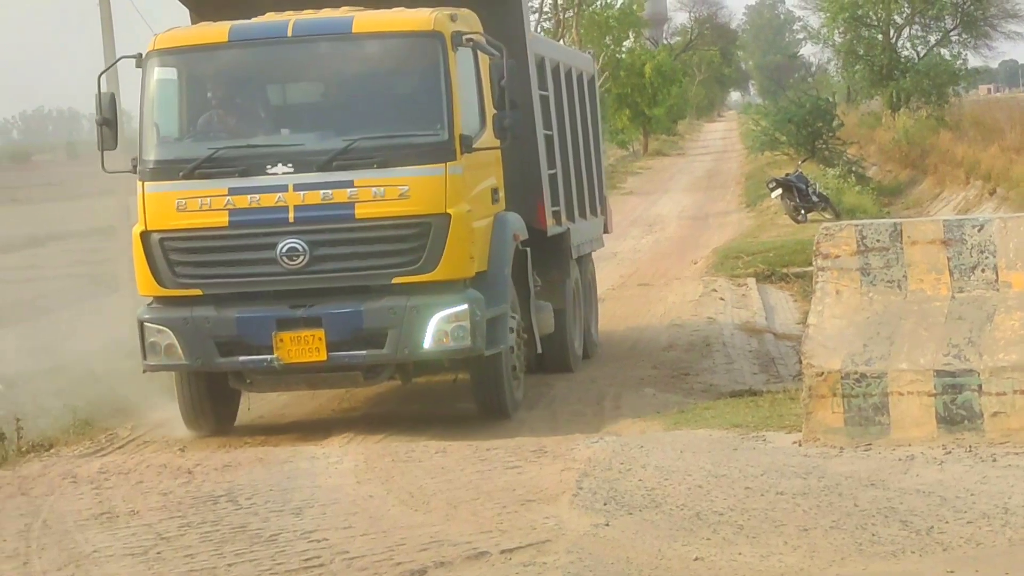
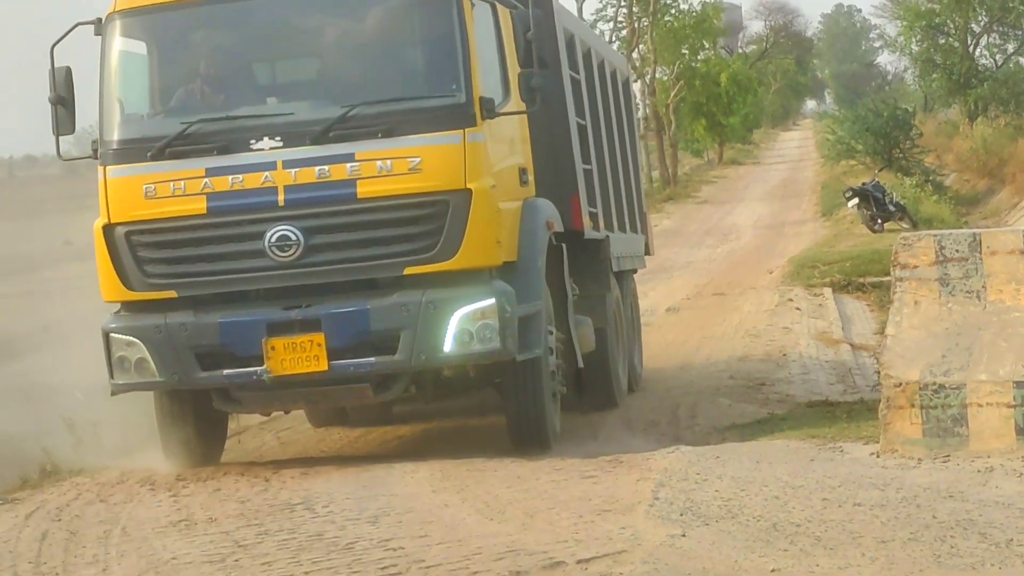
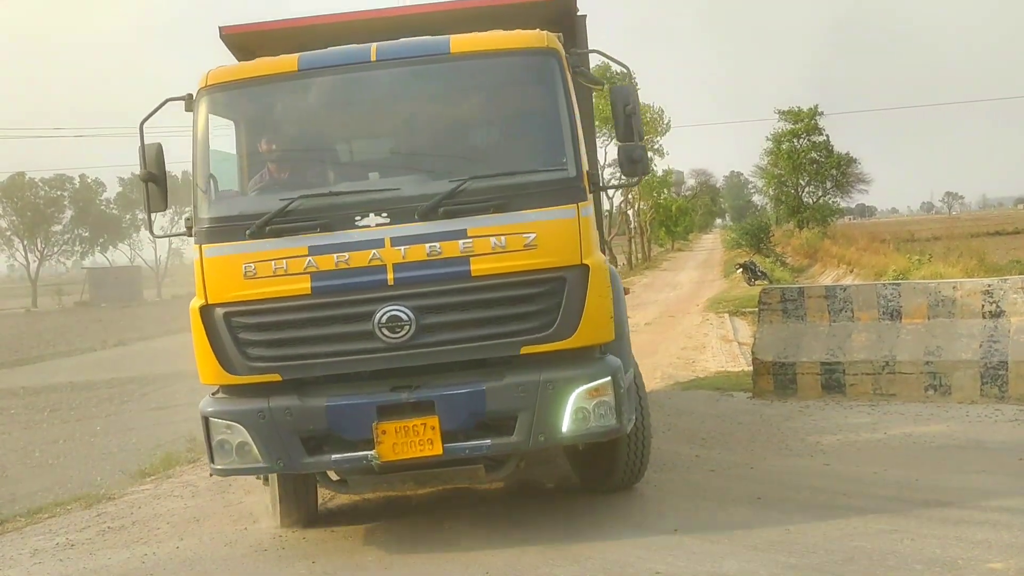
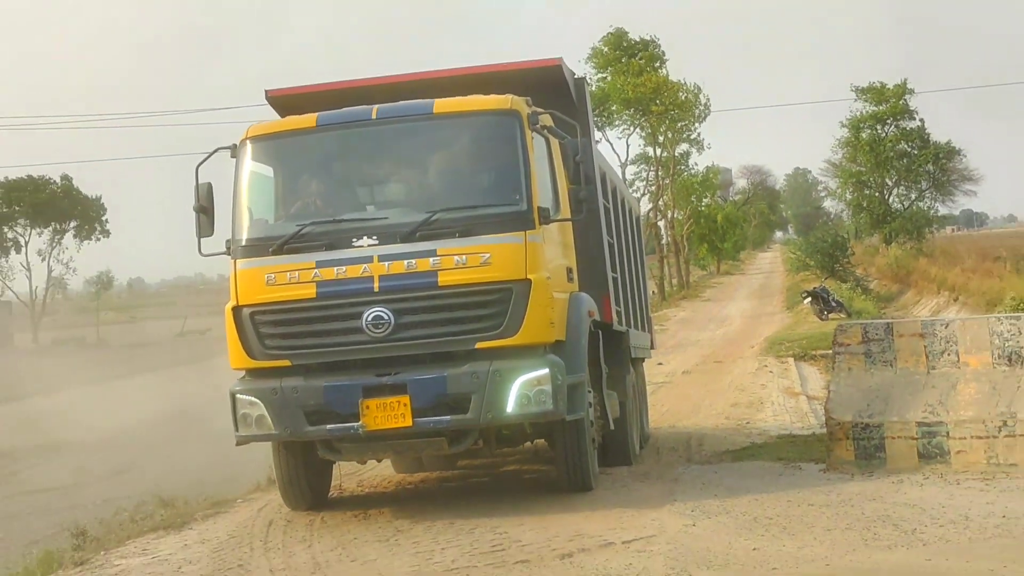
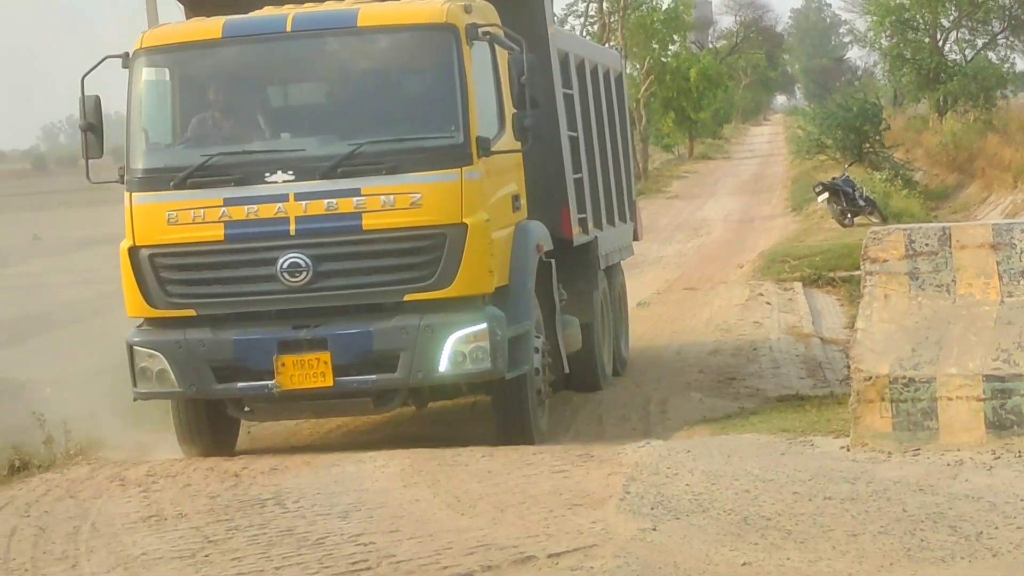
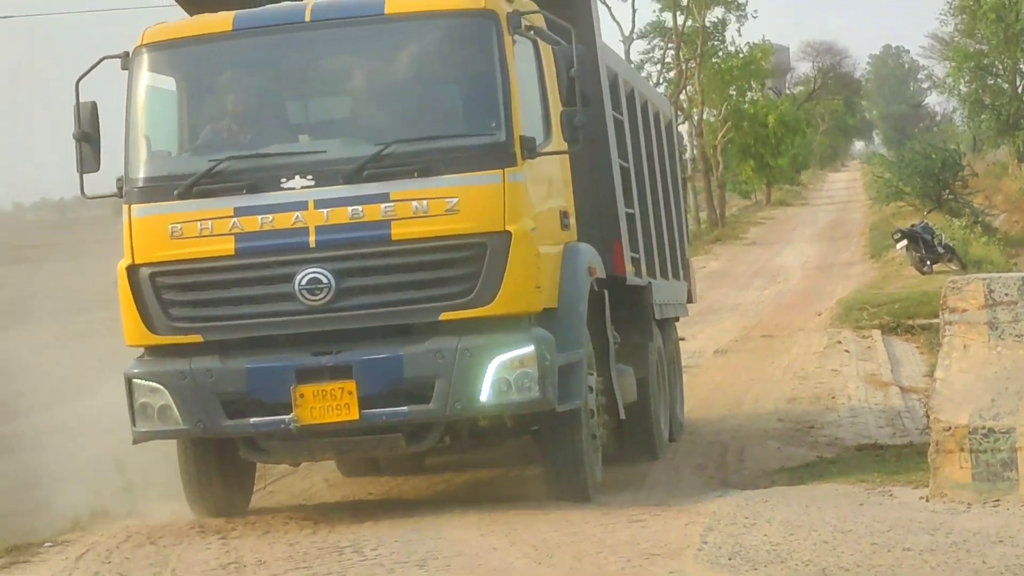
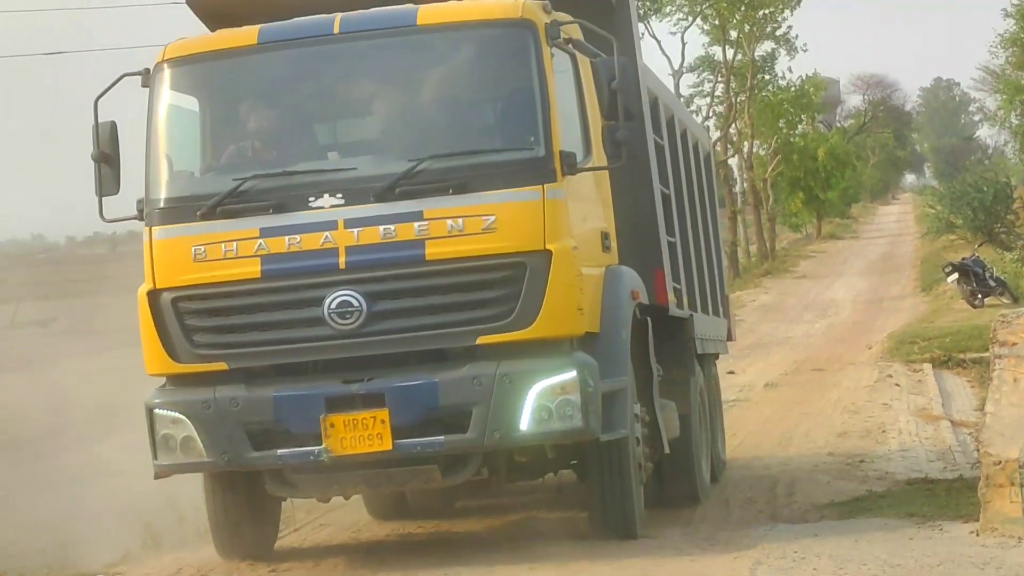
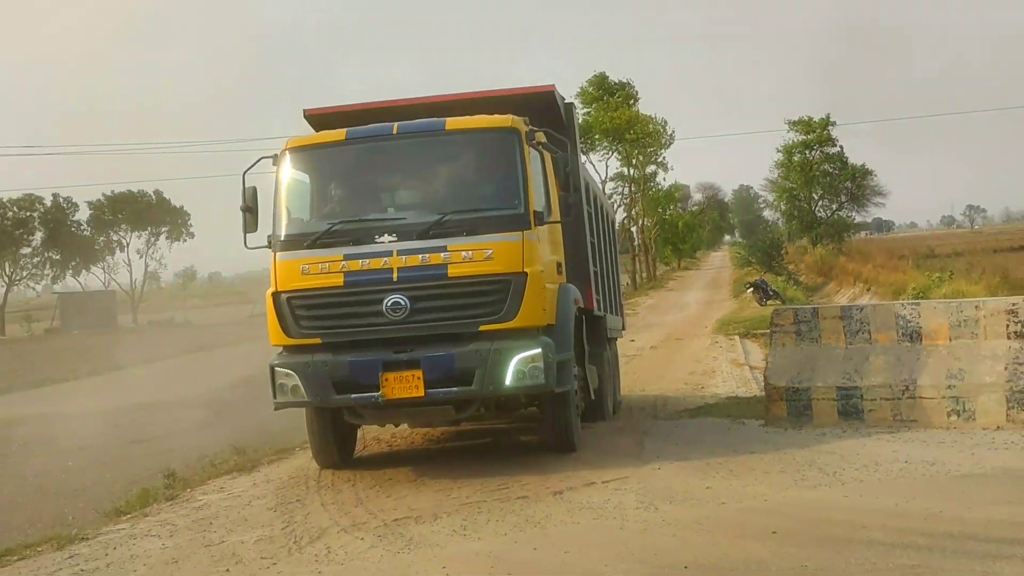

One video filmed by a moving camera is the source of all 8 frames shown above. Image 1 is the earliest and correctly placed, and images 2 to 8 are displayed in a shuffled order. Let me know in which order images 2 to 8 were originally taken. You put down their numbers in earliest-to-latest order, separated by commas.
5, 2, 6, 7, 4, 8, 3
